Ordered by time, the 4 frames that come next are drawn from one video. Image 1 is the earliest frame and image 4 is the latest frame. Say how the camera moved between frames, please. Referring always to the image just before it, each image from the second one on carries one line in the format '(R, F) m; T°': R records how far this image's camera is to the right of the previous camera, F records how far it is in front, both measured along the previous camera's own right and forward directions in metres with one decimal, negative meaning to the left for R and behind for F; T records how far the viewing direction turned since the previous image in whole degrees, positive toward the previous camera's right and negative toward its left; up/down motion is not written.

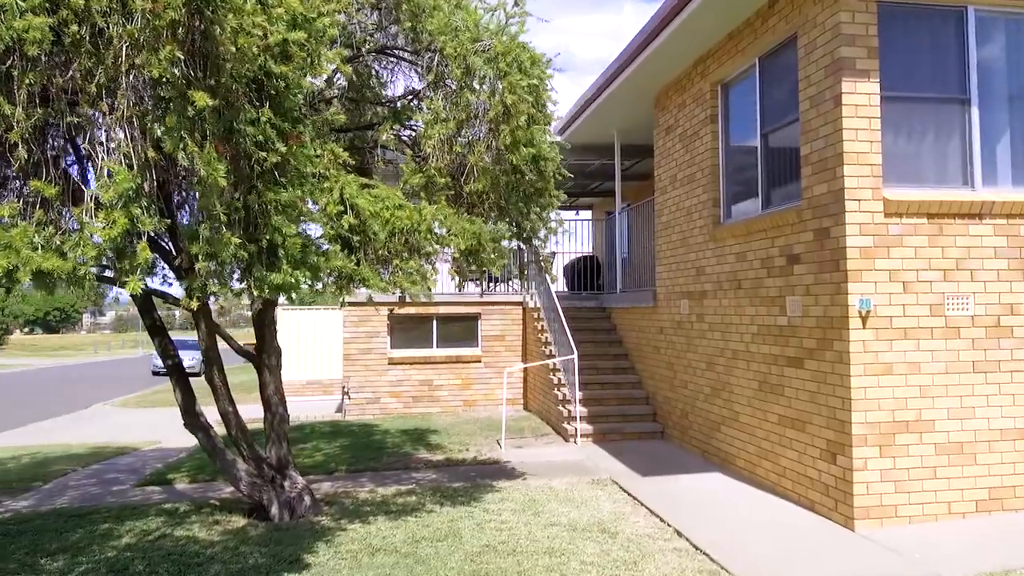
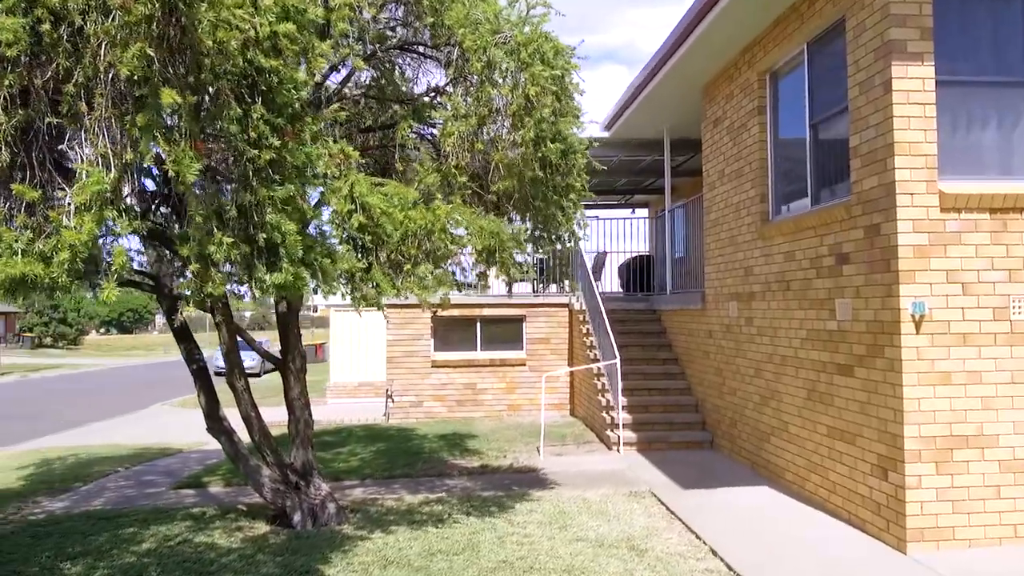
(+0.4, +0.3) m; -5°
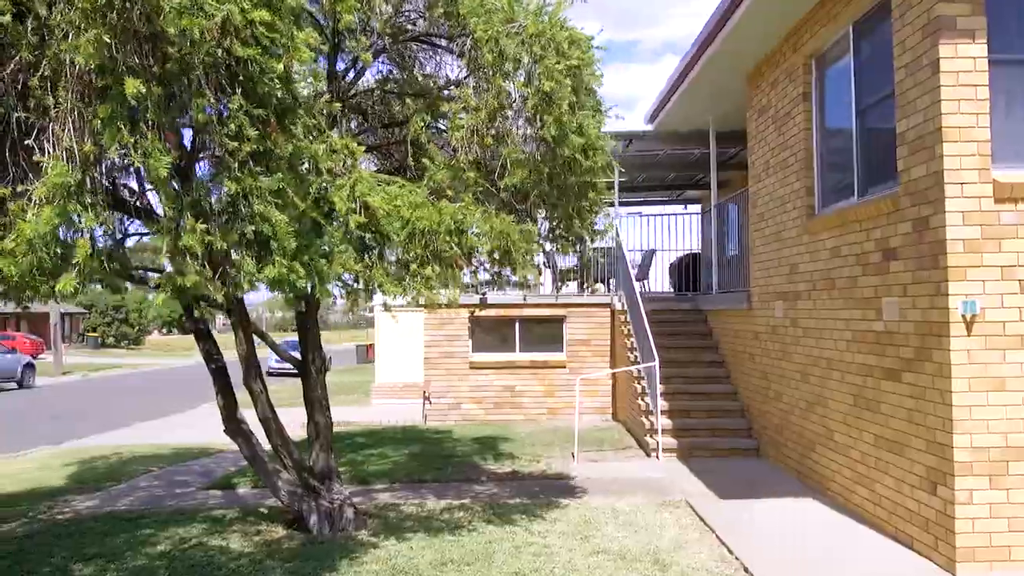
(+0.4, +0.3) m; -5°
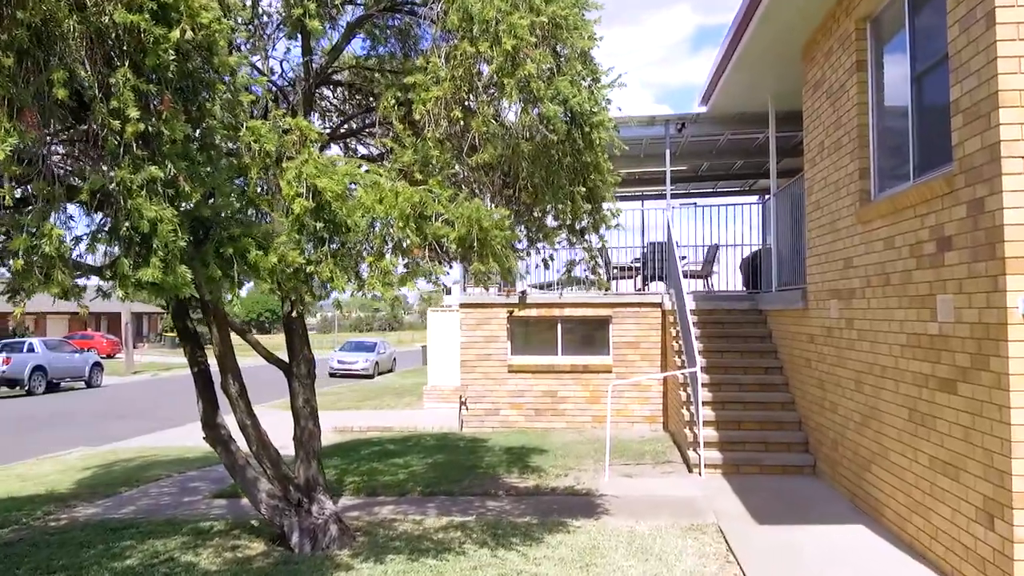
(+0.8, +0.7) m; -7°
